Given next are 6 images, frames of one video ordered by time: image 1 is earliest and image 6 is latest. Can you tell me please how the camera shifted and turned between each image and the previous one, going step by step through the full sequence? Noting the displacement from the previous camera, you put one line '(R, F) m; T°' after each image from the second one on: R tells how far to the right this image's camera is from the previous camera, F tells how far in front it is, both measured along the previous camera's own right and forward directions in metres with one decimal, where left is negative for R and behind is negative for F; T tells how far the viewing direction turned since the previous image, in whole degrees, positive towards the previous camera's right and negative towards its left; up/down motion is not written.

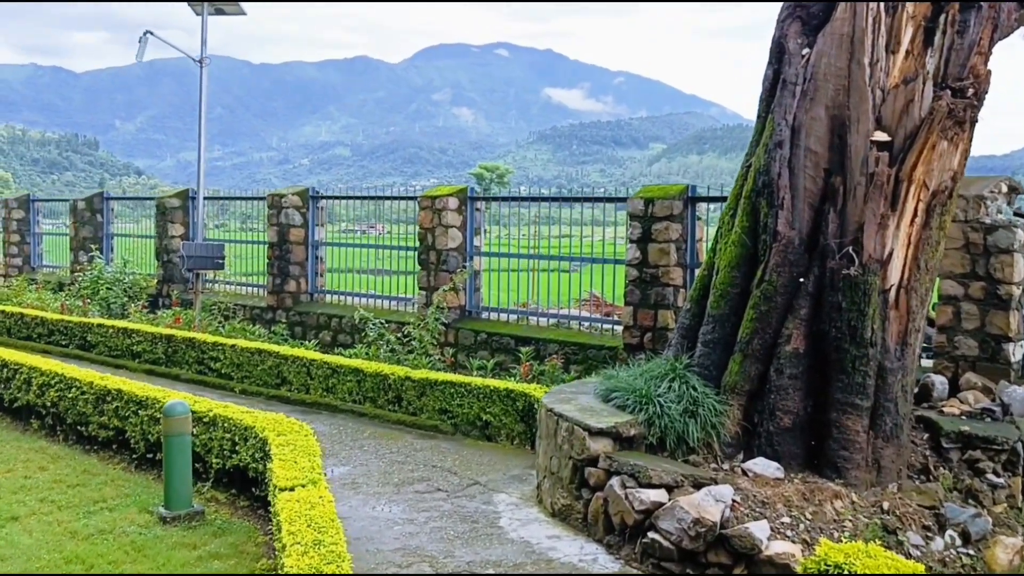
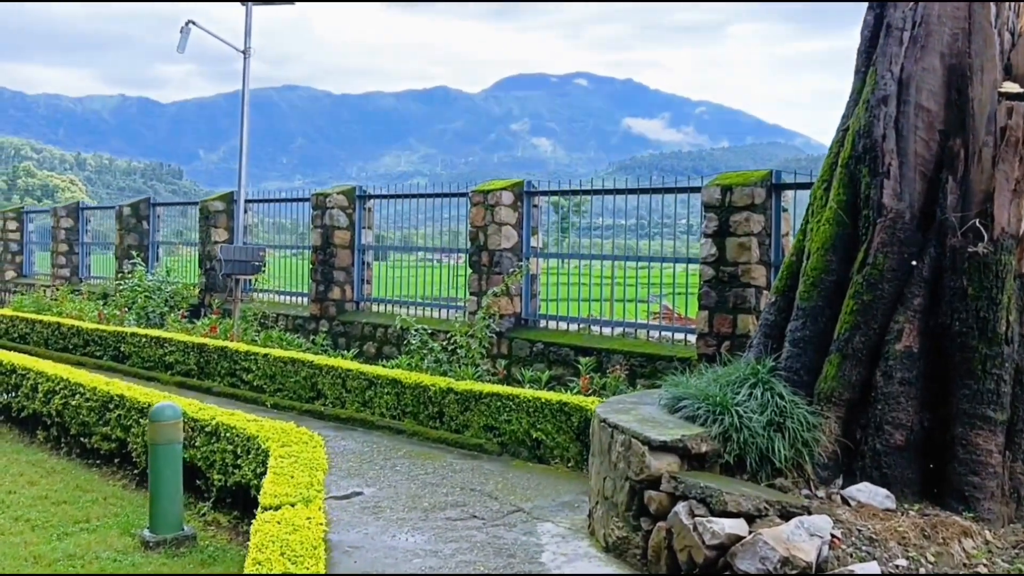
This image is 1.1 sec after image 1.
(+0.1, +0.9) m; -4°
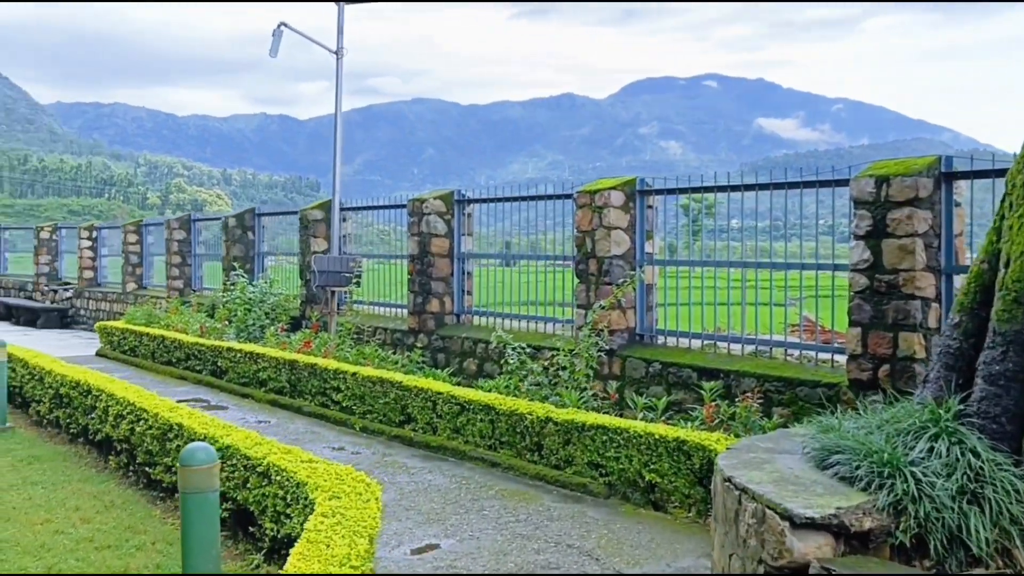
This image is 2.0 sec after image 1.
(+0.1, +0.9) m; -8°
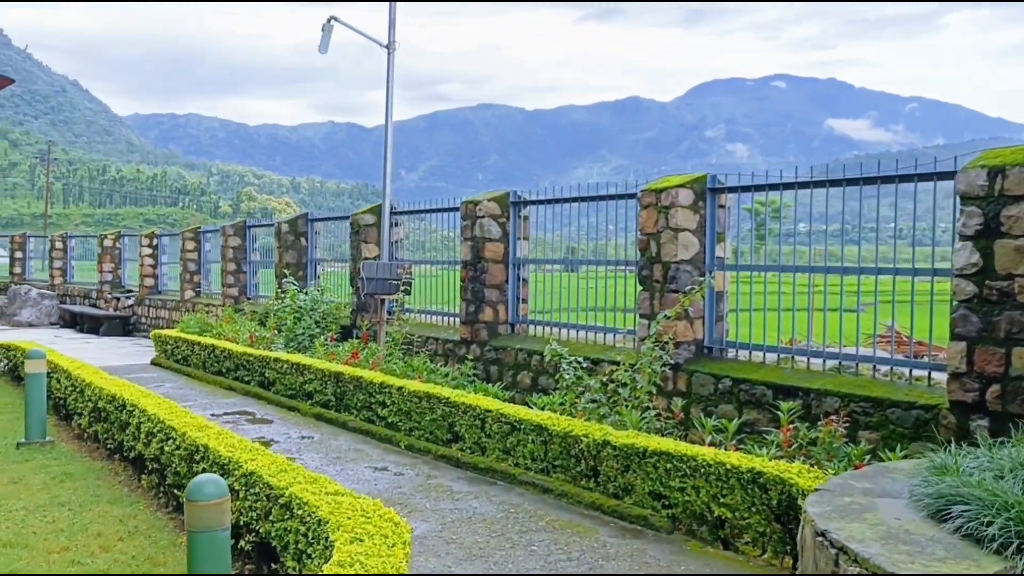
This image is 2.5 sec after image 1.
(+0.1, +0.5) m; -4°
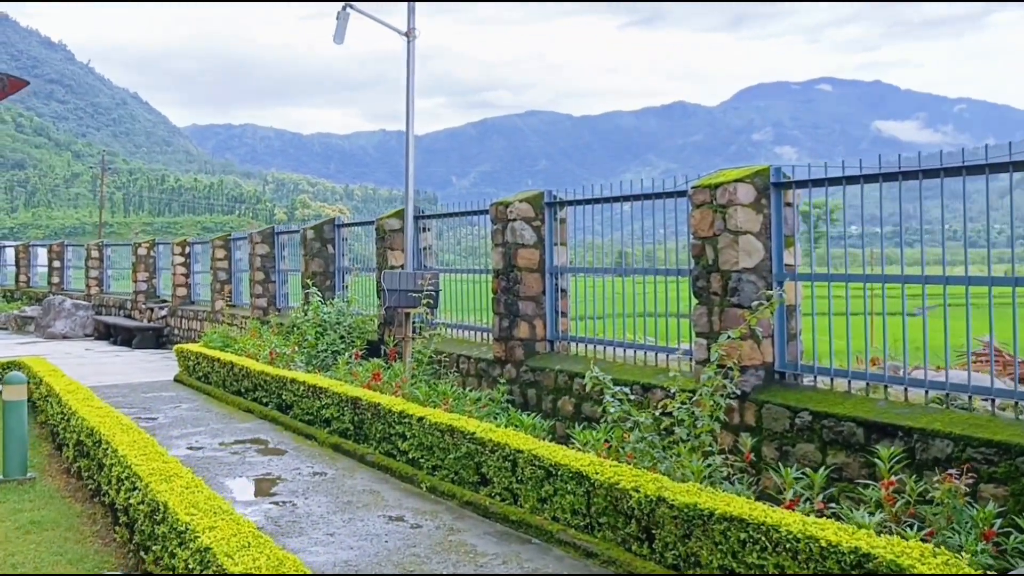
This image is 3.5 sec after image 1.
(+0.1, +1.0) m; -3°
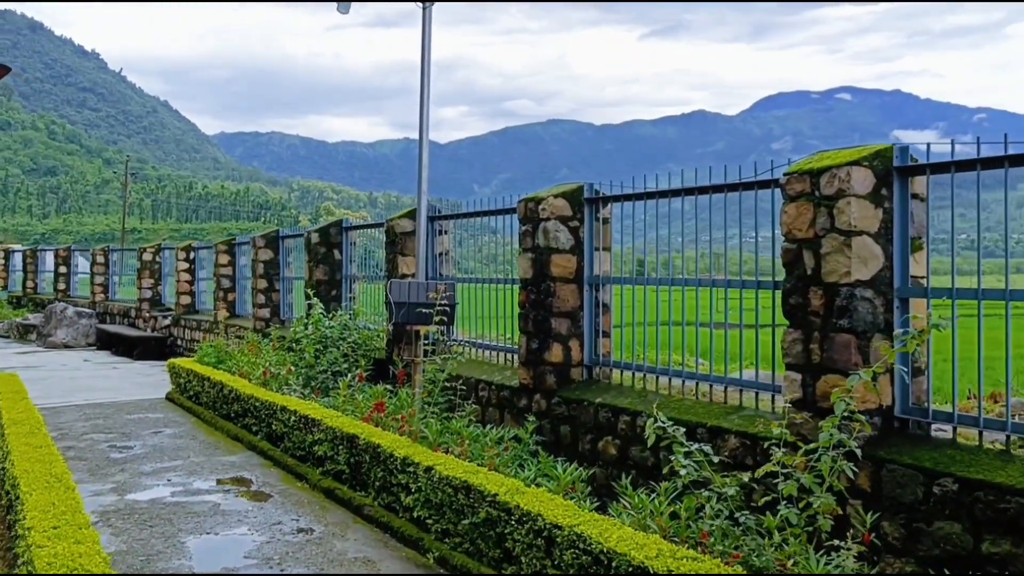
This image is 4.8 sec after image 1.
(0.0, +1.3) m; -1°
